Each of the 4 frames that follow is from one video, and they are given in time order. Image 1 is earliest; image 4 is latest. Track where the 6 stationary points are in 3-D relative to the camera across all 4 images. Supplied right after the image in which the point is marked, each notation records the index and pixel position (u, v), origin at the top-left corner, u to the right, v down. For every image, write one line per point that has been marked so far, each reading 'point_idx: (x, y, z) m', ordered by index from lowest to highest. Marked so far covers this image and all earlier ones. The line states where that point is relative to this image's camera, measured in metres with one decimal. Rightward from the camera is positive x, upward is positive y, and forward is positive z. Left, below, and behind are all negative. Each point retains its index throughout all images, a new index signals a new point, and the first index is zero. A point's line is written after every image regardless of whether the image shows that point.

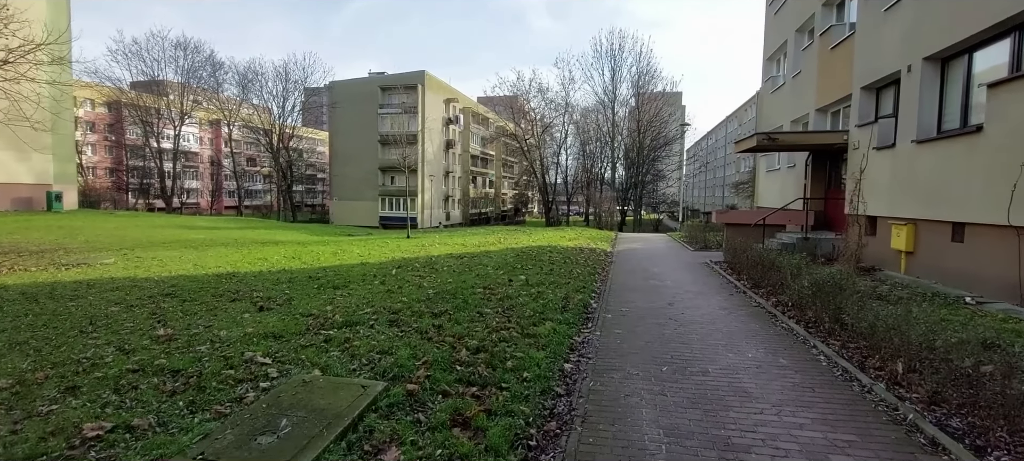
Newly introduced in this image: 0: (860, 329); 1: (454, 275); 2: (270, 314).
0: (+3.9, -1.1, +5.5) m
1: (-1.2, -0.9, +9.8) m
2: (-3.3, -1.2, +6.8) m
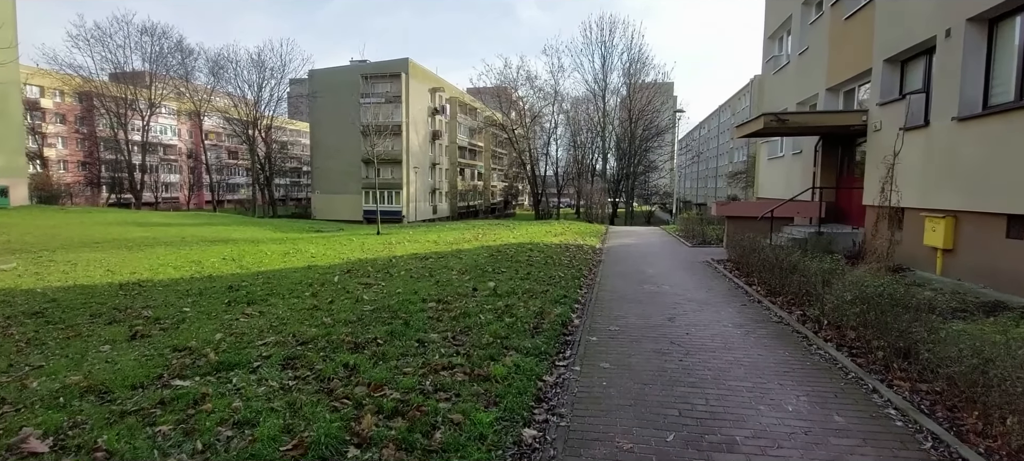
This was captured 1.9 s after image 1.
0: (+3.4, -1.1, +3.9) m
1: (-1.7, -0.9, +8.1) m
2: (-3.8, -1.2, +5.1) m
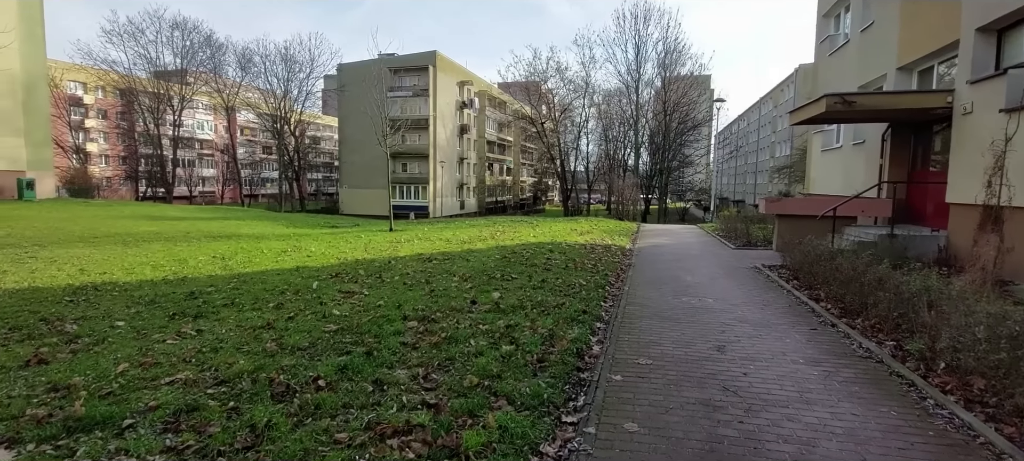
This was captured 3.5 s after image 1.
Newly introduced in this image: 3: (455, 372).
0: (+3.2, -1.1, +2.3) m
1: (-1.6, -0.8, +6.8) m
2: (-3.9, -1.2, +3.9) m
3: (-0.5, -1.2, +4.1) m
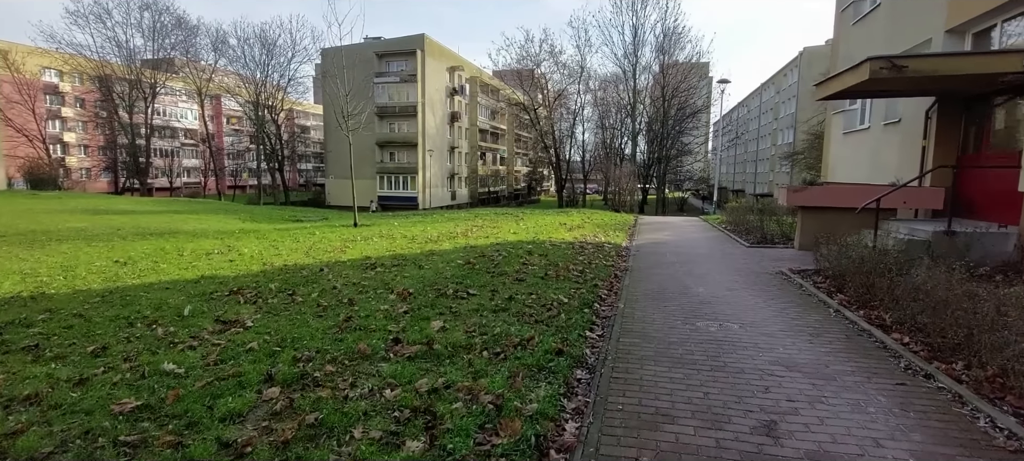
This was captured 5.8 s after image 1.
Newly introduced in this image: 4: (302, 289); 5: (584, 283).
0: (+2.8, -1.3, +0.4) m
1: (-2.1, -0.9, +4.8) m
2: (-4.4, -1.3, +1.9) m
3: (-1.0, -1.2, +2.1) m
4: (-2.6, -0.7, +6.4) m
5: (+1.0, -0.7, +7.1) m
